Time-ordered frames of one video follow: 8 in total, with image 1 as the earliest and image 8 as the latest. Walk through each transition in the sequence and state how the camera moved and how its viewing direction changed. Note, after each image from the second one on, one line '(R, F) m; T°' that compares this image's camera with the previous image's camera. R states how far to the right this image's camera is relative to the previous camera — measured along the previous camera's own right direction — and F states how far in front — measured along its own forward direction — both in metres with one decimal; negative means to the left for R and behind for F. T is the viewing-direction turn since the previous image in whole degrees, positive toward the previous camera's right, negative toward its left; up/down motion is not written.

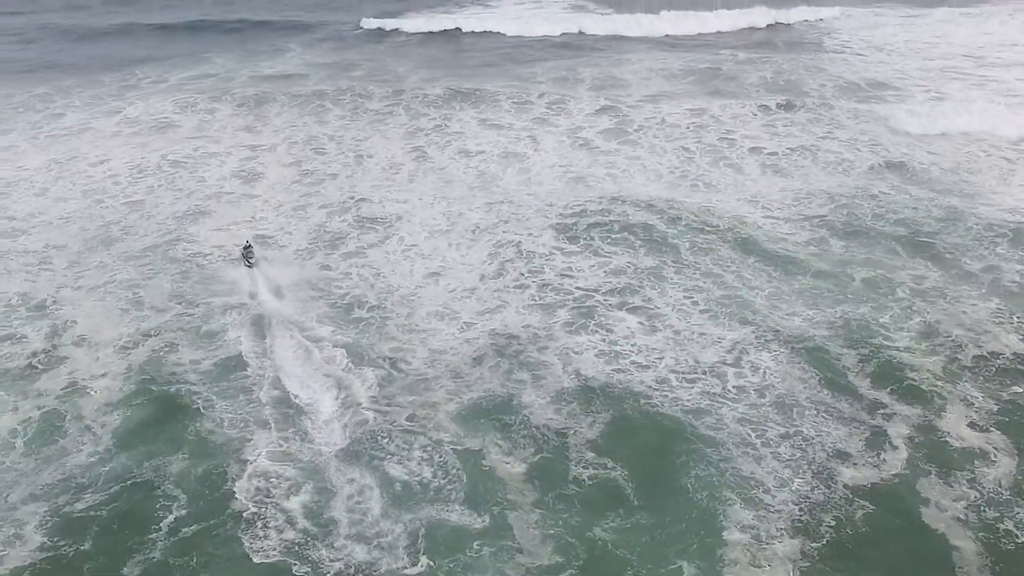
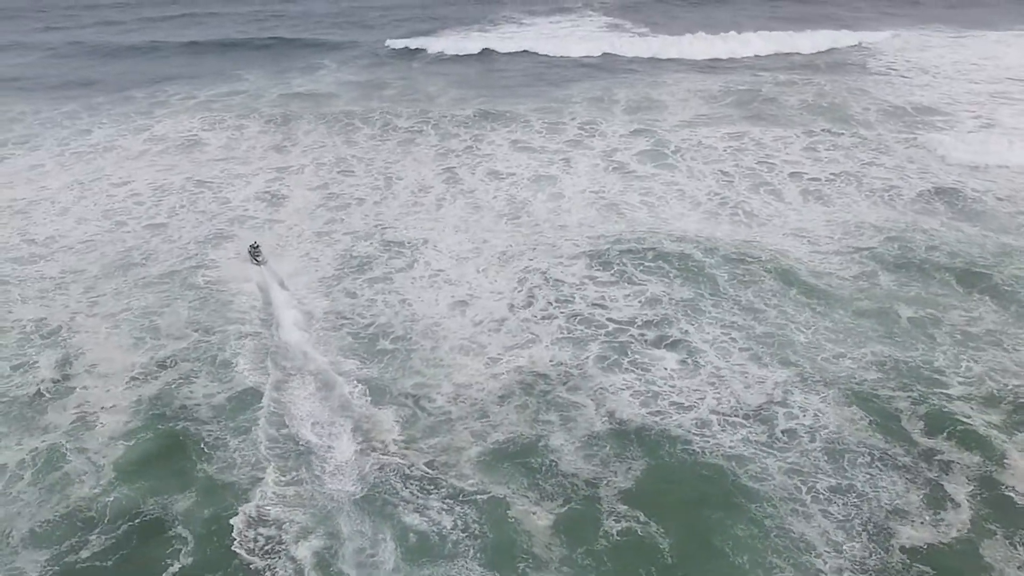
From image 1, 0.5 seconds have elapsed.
(0.0, +0.7) m; -2°
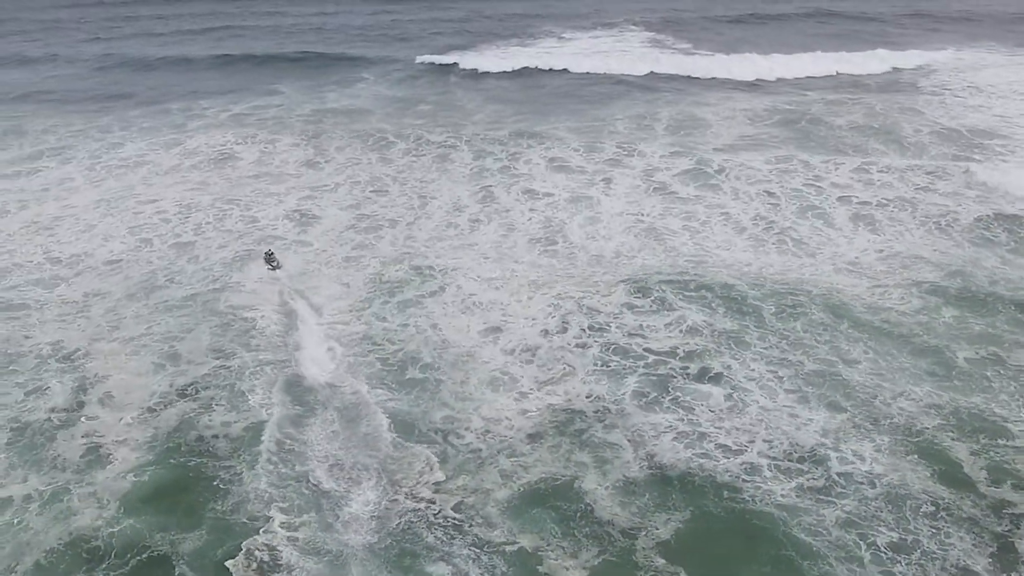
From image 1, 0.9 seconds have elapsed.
(0.0, +0.7) m; -2°
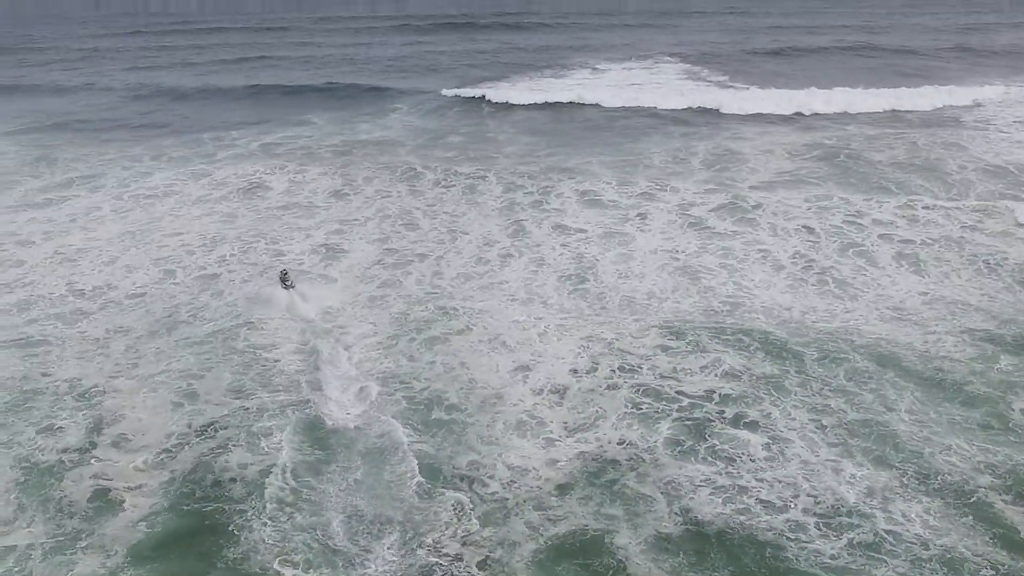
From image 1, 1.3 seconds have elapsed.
(0.0, +0.6) m; -2°
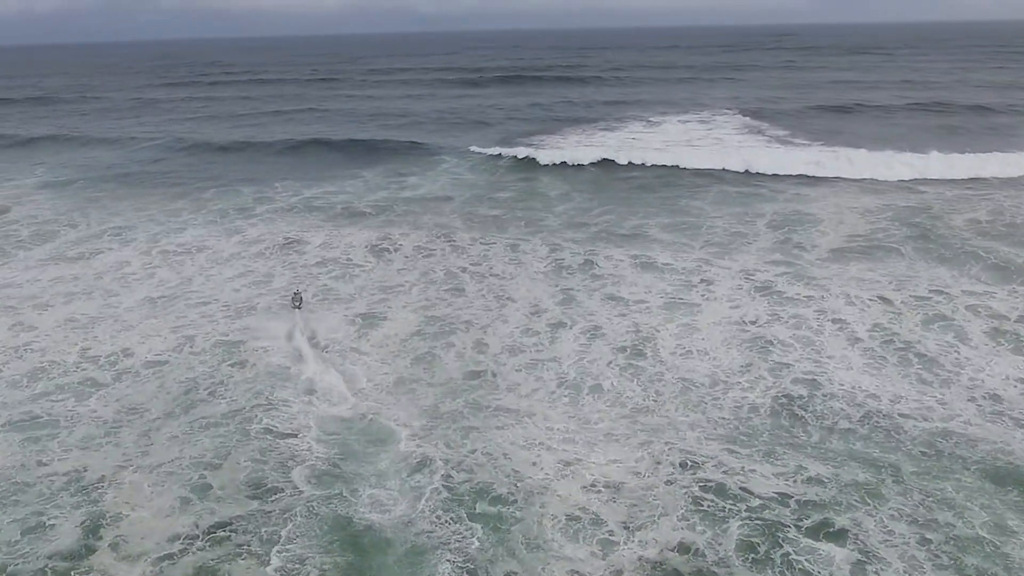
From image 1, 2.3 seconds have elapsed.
(-0.1, +1.7) m; -3°
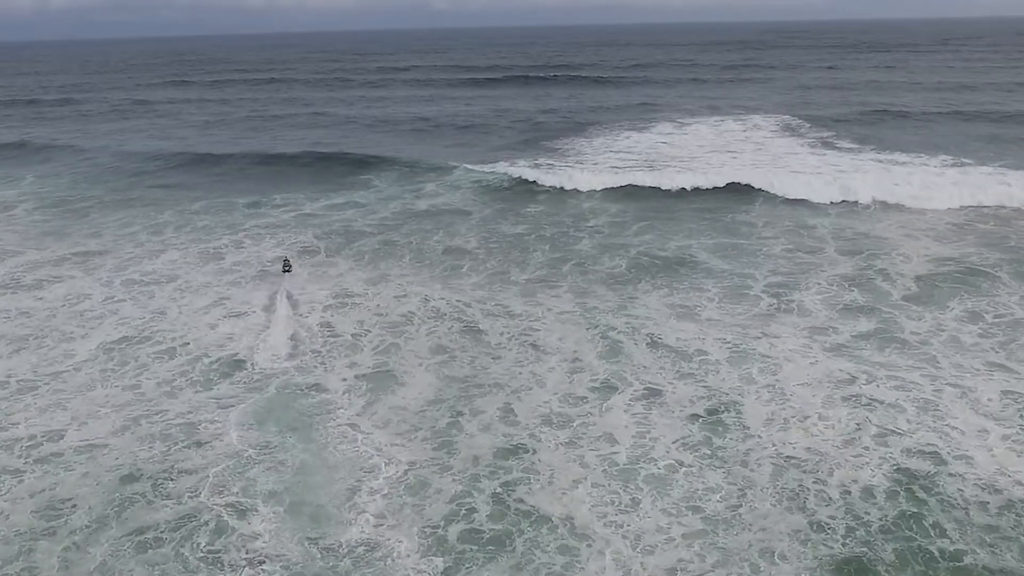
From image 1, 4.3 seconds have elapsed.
(-0.5, +3.6) m; -1°
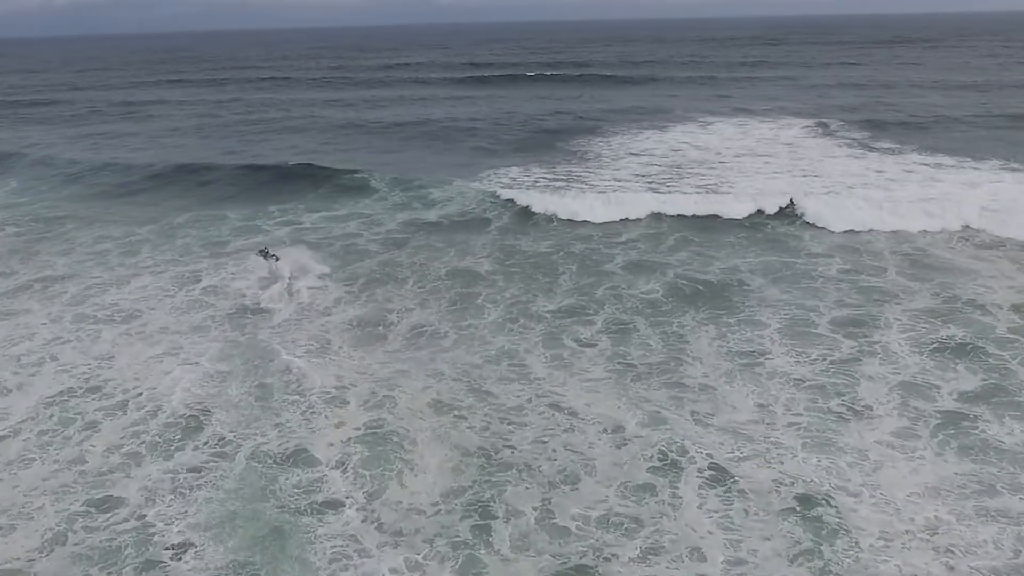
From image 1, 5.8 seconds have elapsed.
(-0.4, +3.0) m; 0°
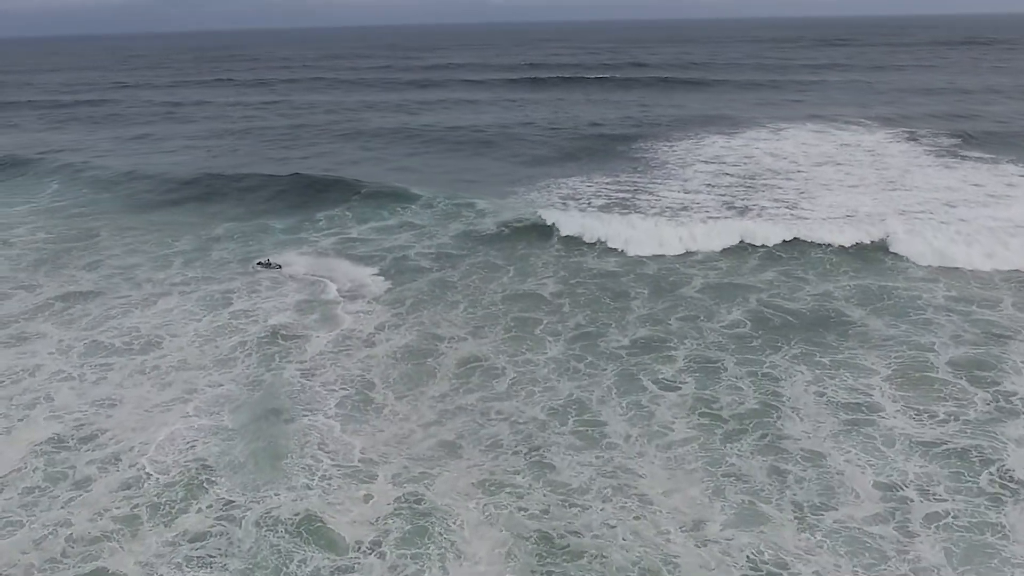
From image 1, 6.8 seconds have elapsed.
(-0.2, +2.3) m; -3°
